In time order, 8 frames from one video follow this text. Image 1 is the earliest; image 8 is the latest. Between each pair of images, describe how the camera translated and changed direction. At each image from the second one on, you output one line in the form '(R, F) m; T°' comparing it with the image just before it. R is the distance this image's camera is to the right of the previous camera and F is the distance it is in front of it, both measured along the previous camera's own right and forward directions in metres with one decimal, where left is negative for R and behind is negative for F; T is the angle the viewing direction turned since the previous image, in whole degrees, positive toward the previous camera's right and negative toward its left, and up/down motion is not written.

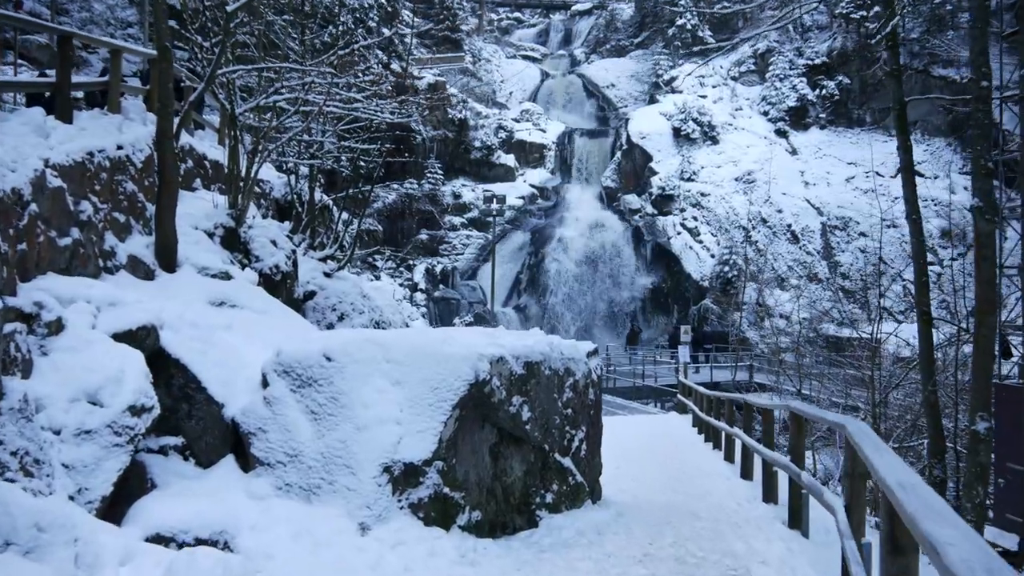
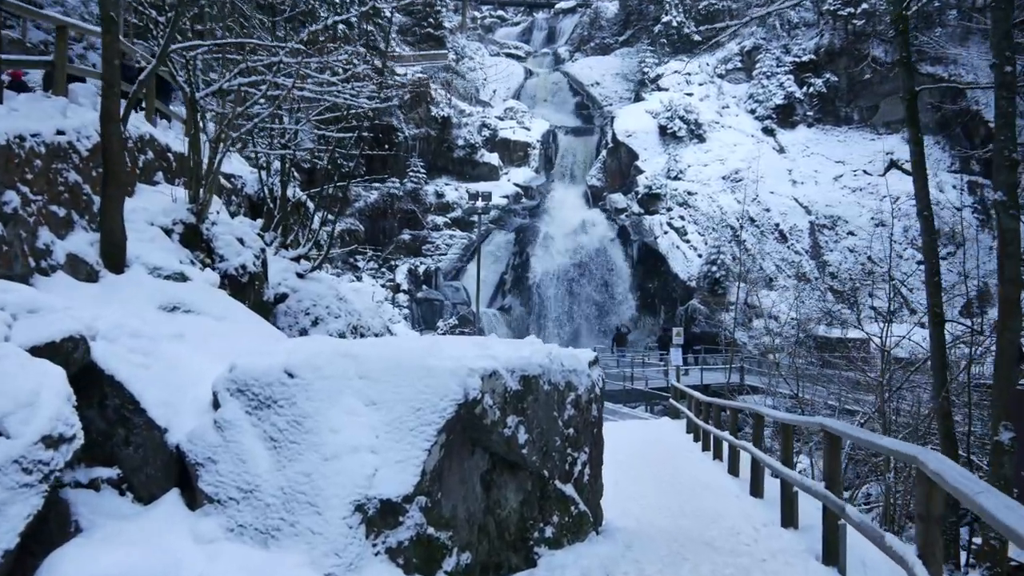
(0.0, +0.6) m; +1°
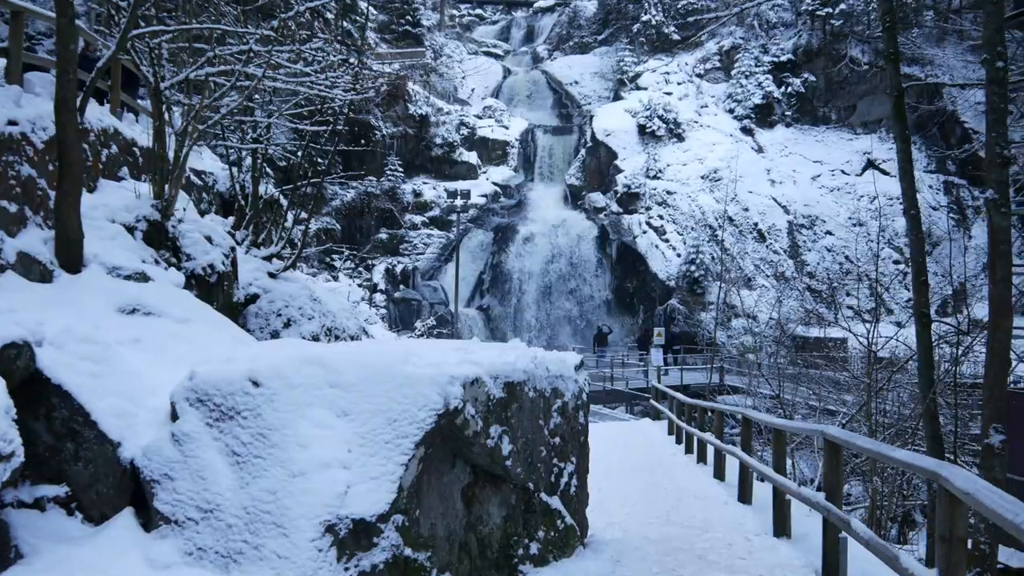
(0.0, +0.3) m; +1°
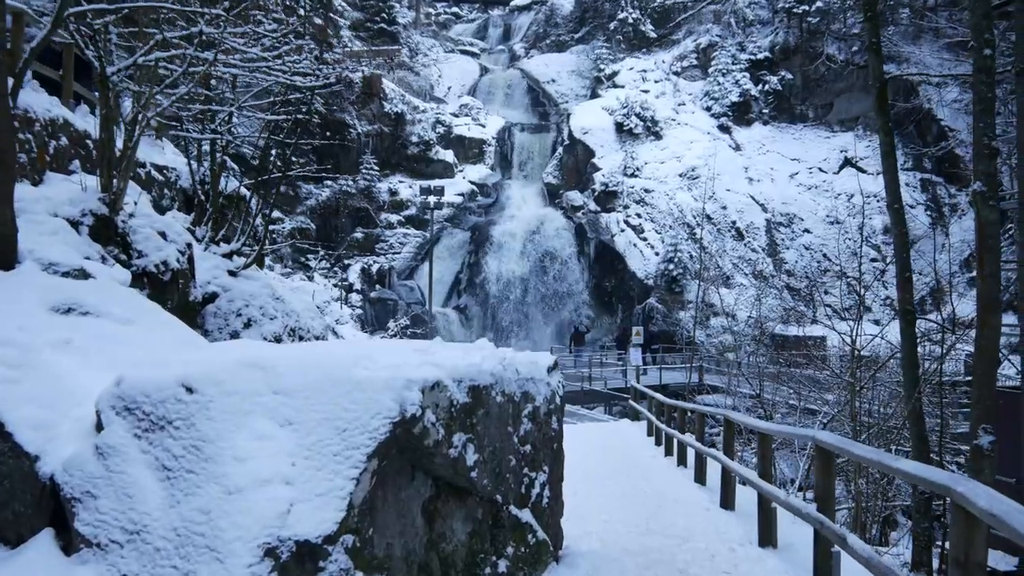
(0.0, +0.3) m; +1°
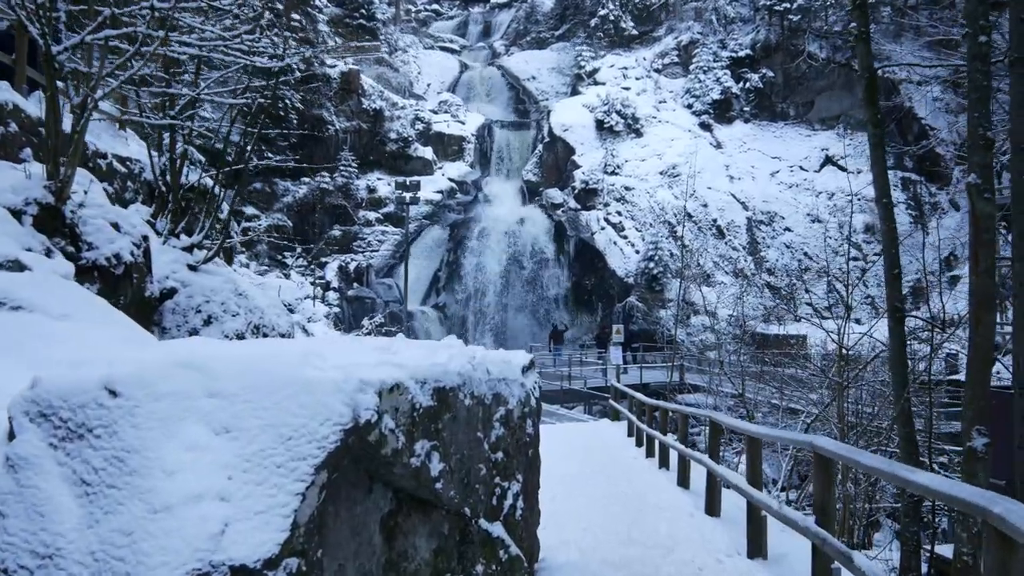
(0.0, +0.3) m; +1°
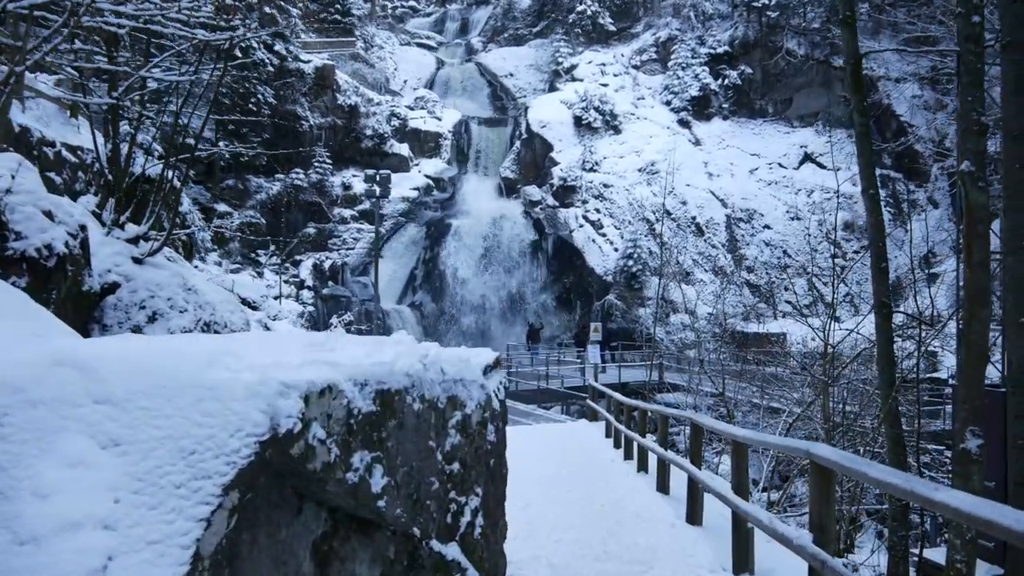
(+0.1, +0.4) m; +1°
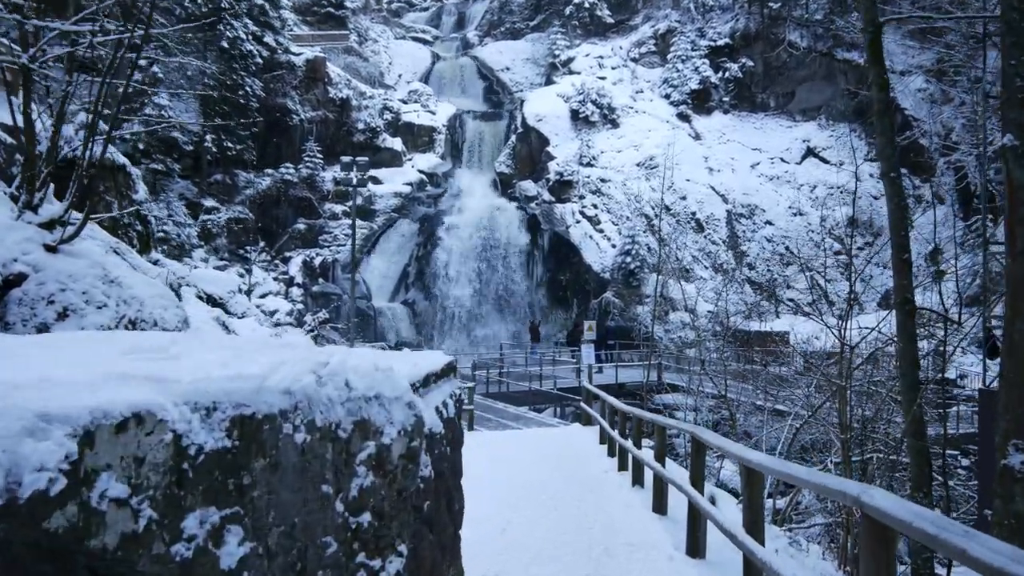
(+0.1, +0.8) m; 0°
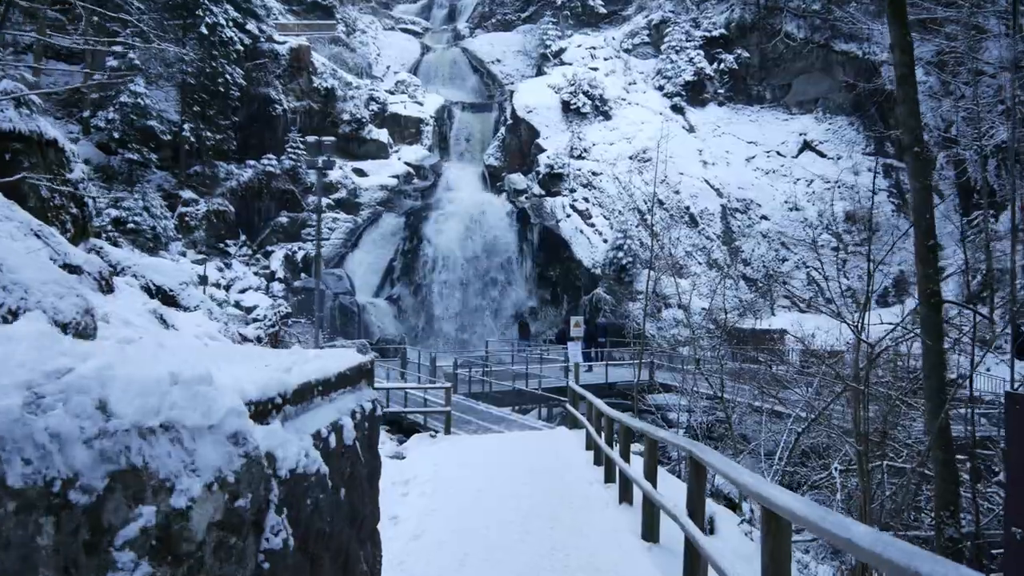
(+0.1, +0.9) m; 0°
